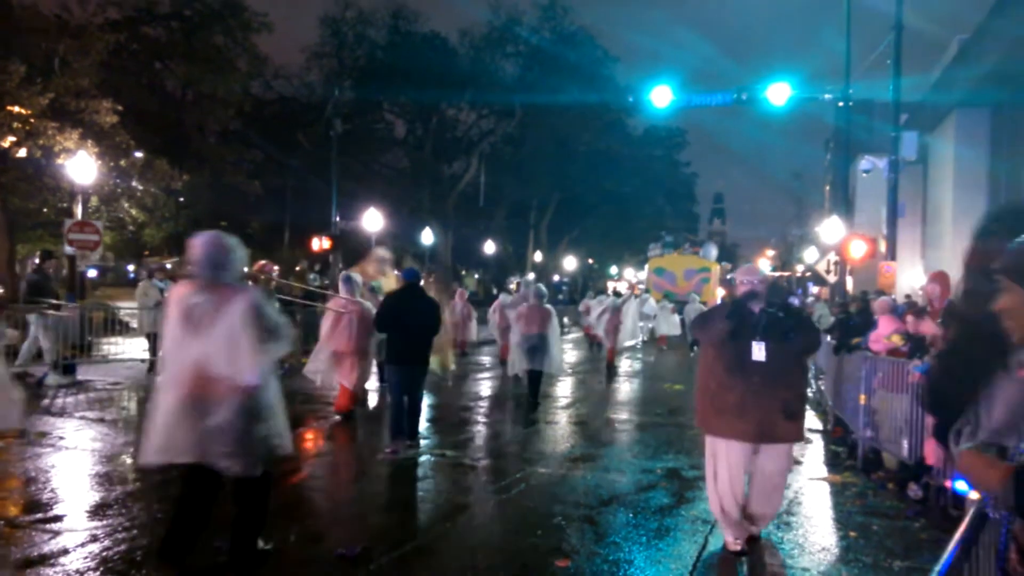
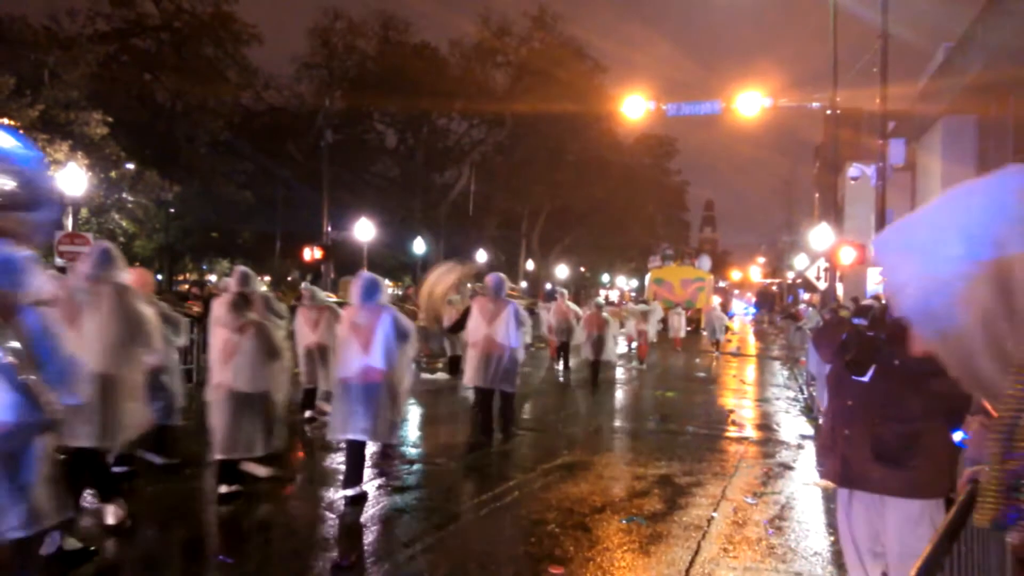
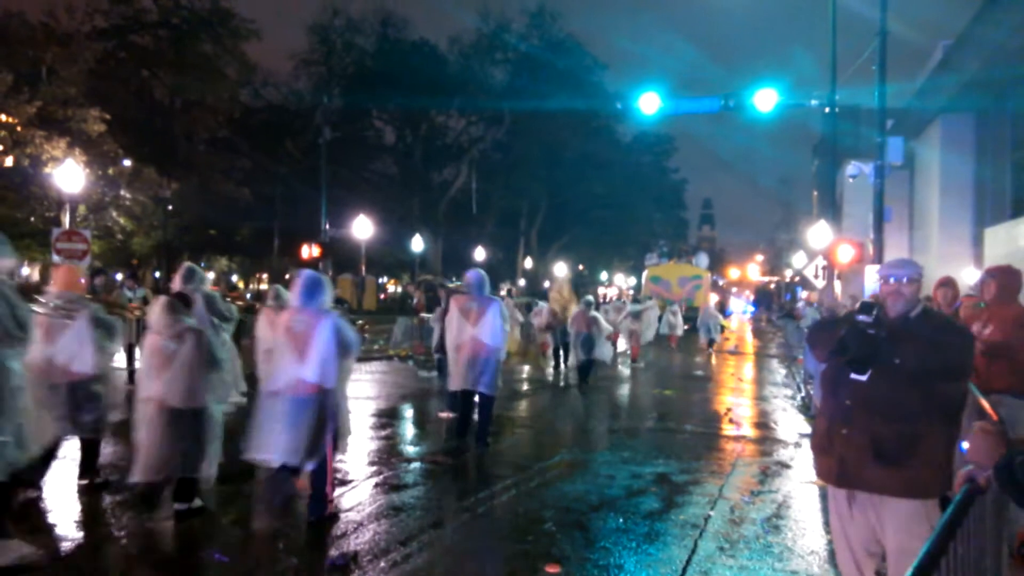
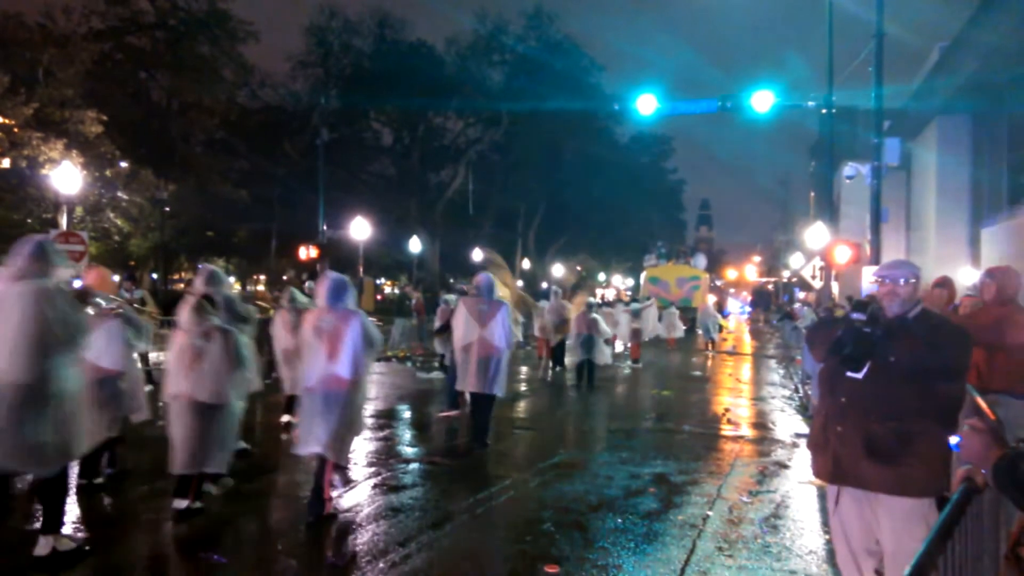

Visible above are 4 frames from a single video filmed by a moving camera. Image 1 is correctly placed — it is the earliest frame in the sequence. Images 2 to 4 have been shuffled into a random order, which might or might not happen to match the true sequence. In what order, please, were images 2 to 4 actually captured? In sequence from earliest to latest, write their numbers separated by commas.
3, 4, 2
